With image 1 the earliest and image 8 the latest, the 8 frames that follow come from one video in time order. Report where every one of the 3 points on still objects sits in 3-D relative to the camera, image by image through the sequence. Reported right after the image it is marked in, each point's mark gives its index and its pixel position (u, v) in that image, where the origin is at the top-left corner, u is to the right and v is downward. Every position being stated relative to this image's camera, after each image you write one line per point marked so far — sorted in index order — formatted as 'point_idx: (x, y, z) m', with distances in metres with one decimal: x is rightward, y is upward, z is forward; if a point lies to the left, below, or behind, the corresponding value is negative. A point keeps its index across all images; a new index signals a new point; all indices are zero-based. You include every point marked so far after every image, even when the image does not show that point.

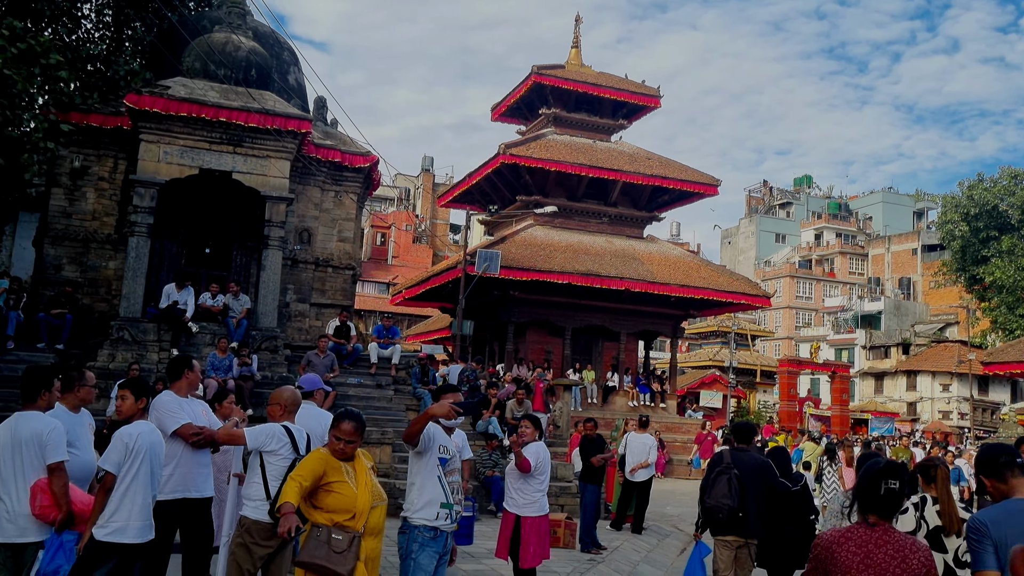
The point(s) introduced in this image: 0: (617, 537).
0: (+1.2, -3.0, +11.3) m
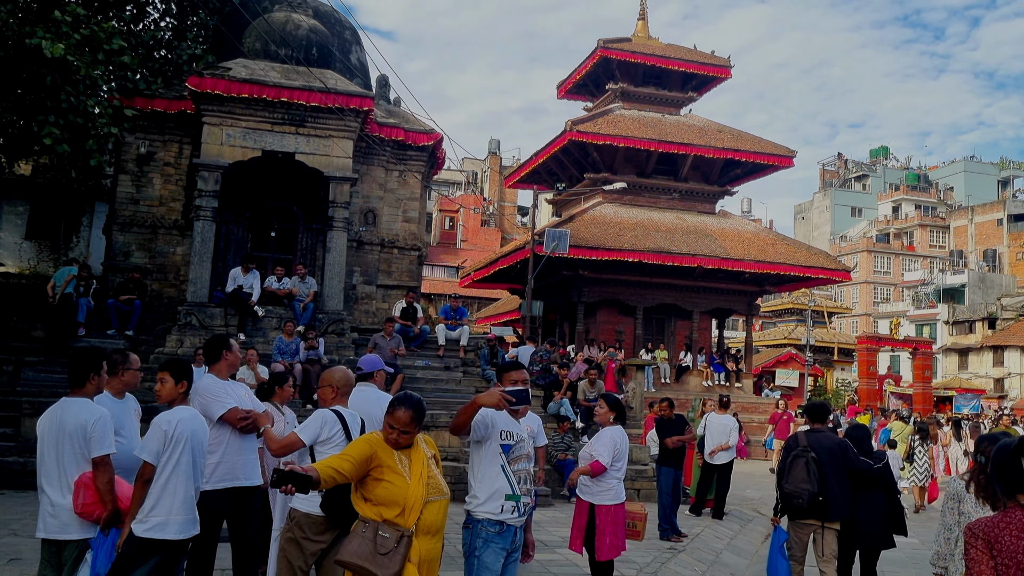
0: (+2.1, -2.7, +10.8) m
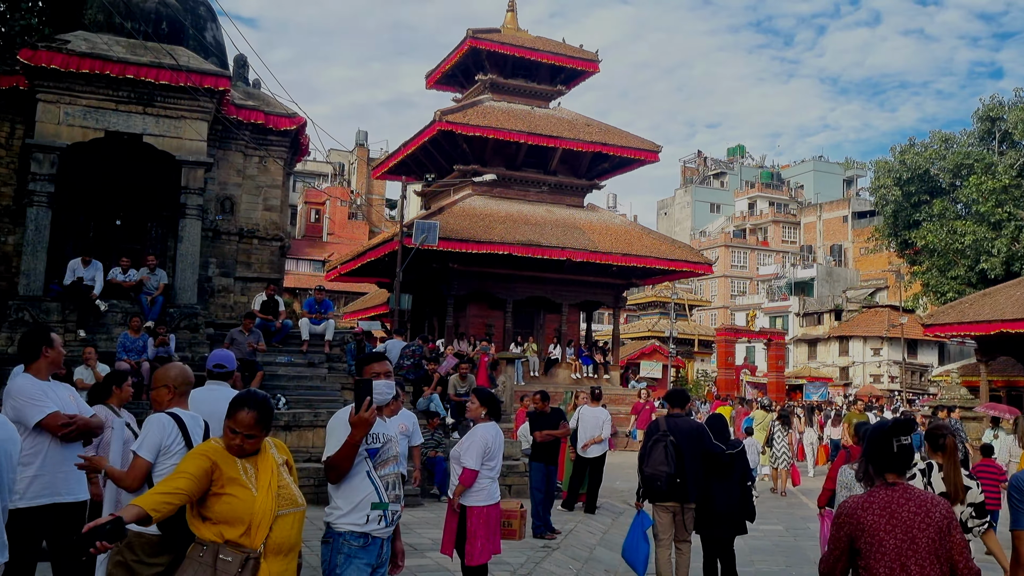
0: (+0.6, -2.6, +10.6) m
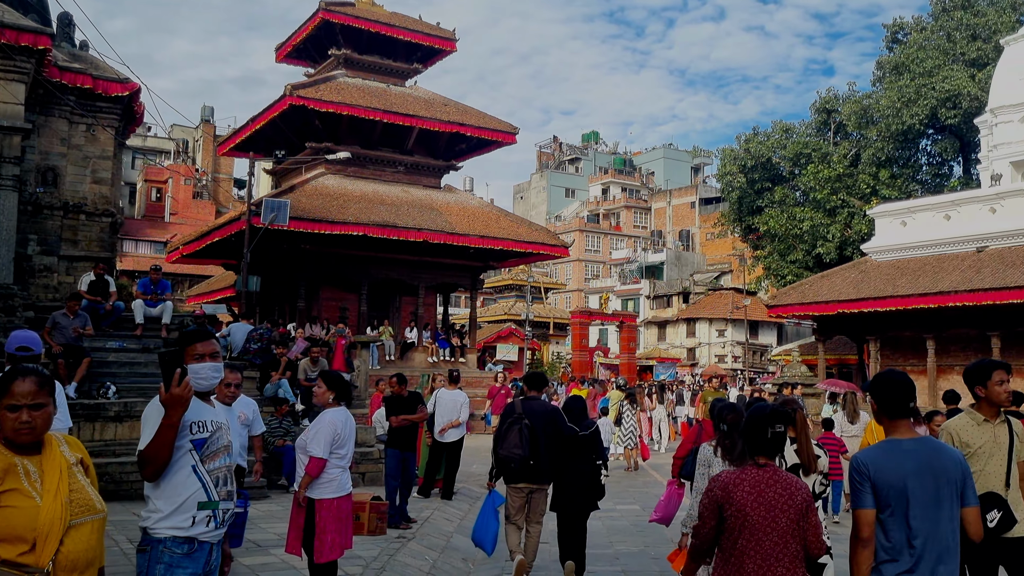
0: (-1.0, -2.4, +10.3) m
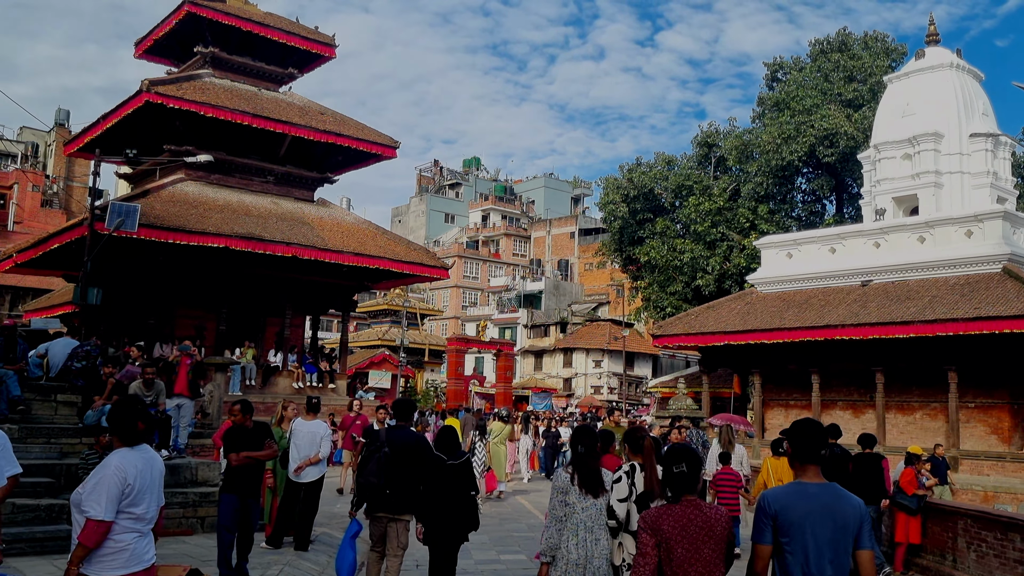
0: (-2.2, -2.5, +8.6) m
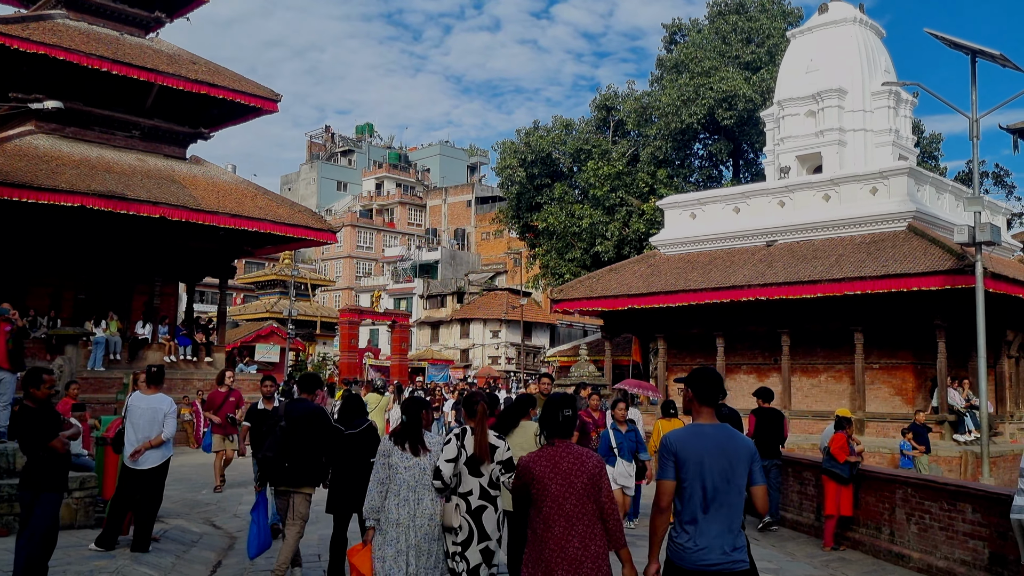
0: (-3.1, -2.1, +7.1) m
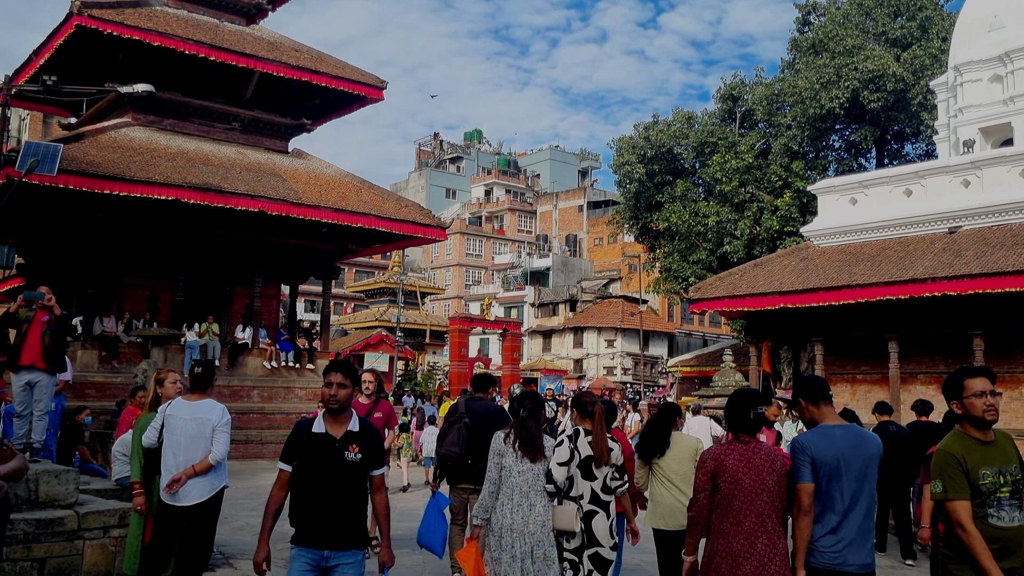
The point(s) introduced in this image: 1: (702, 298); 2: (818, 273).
0: (-2.1, -1.9, +5.1) m
1: (+3.8, -0.2, +18.4) m
2: (+5.6, +0.3, +17.1) m
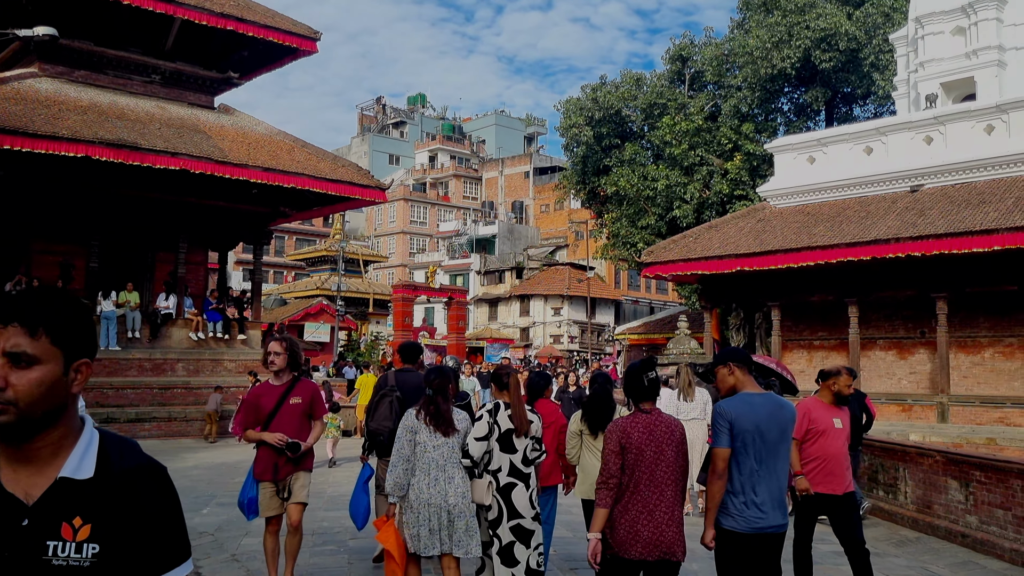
0: (-2.4, -1.7, +4.0) m
1: (+2.7, +0.5, +17.5) m
2: (+4.6, +0.9, +16.4) m
